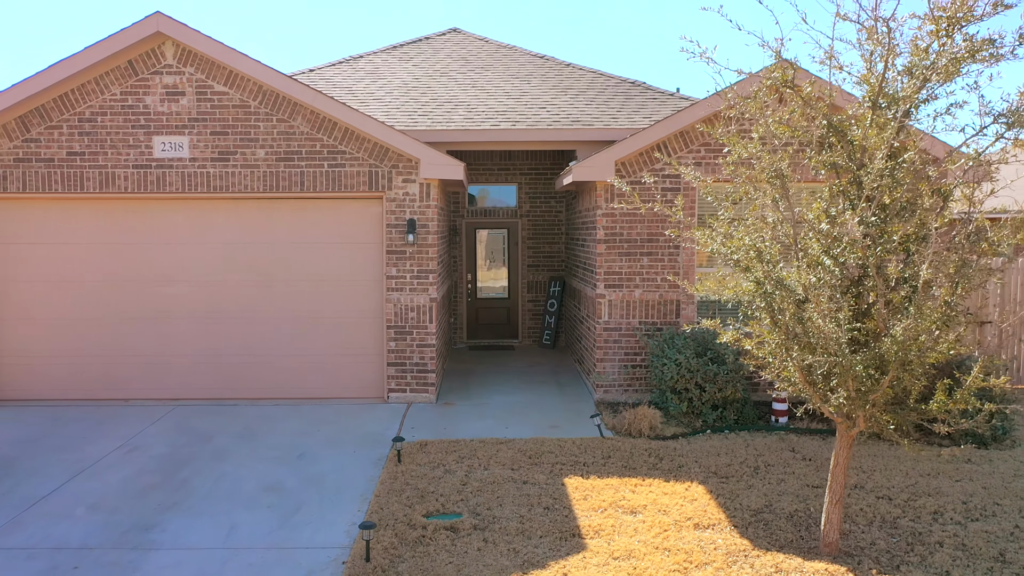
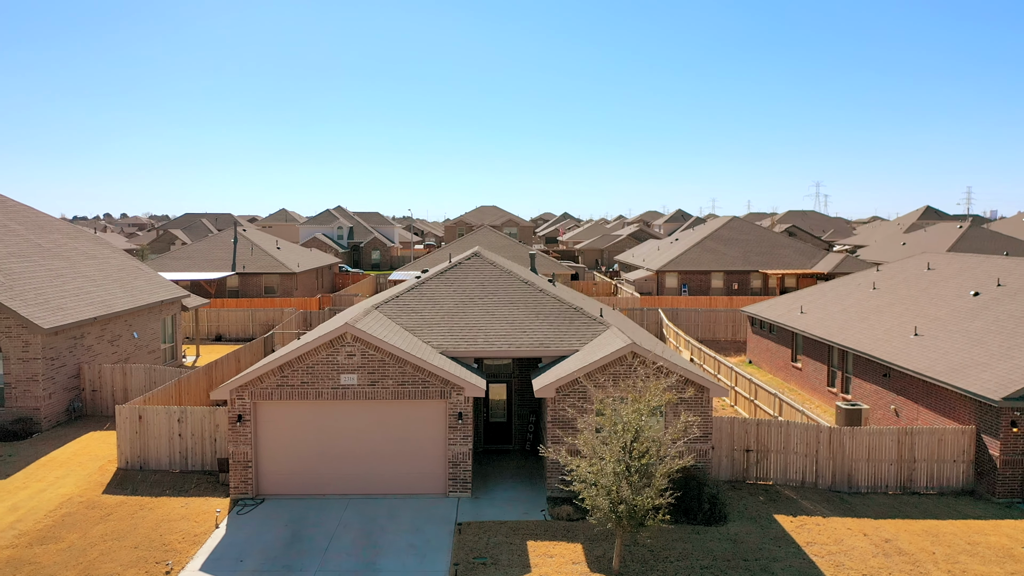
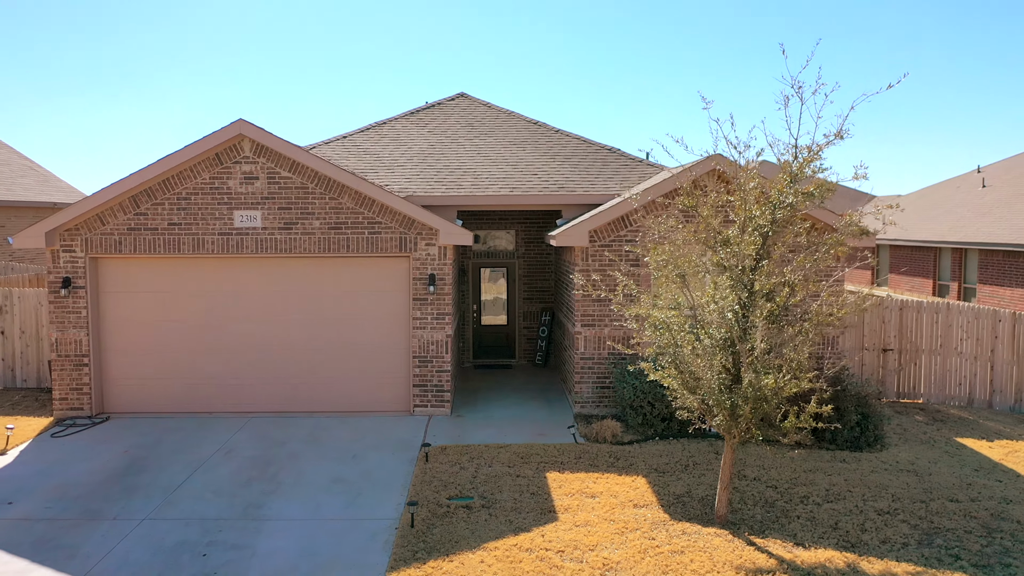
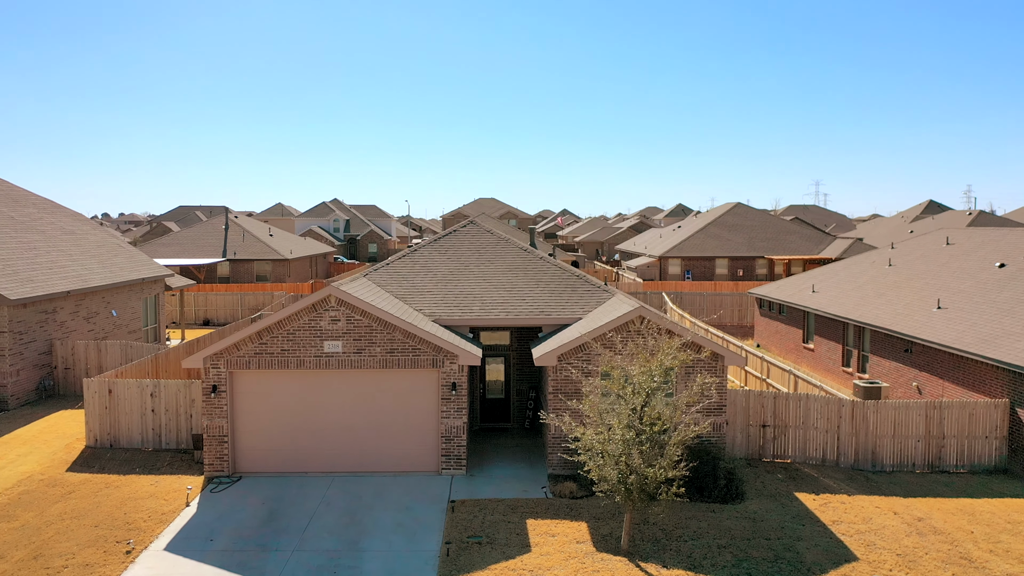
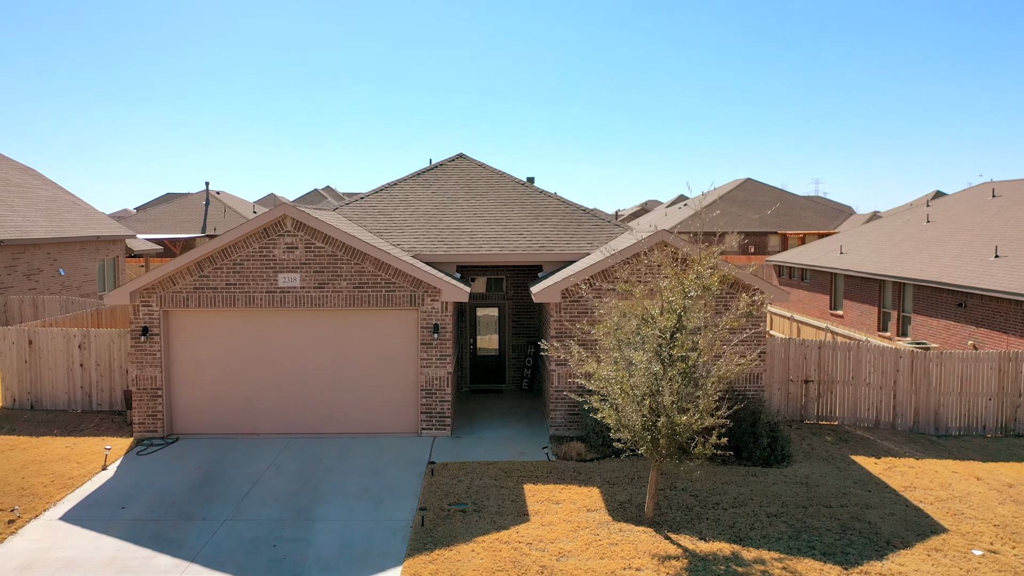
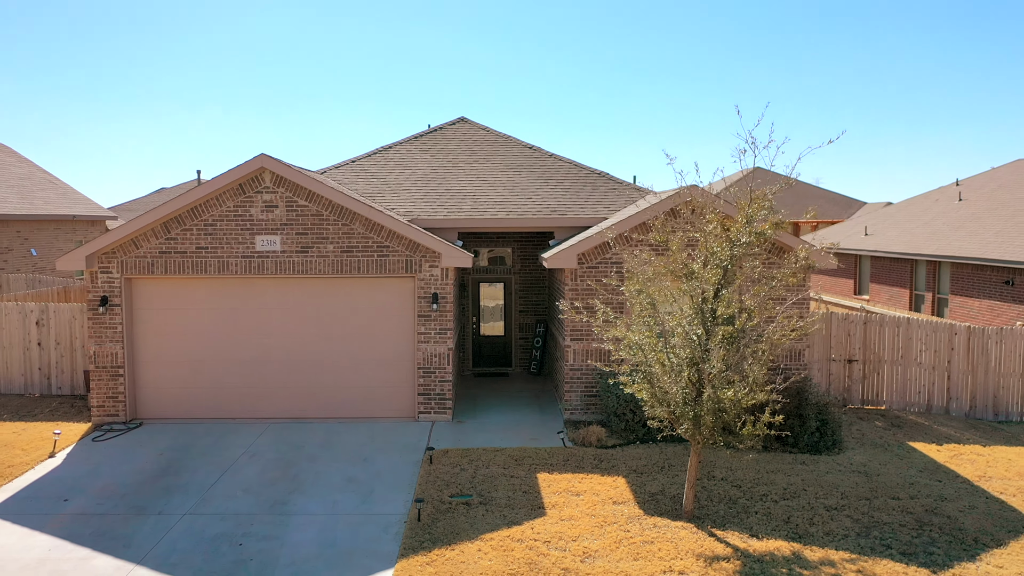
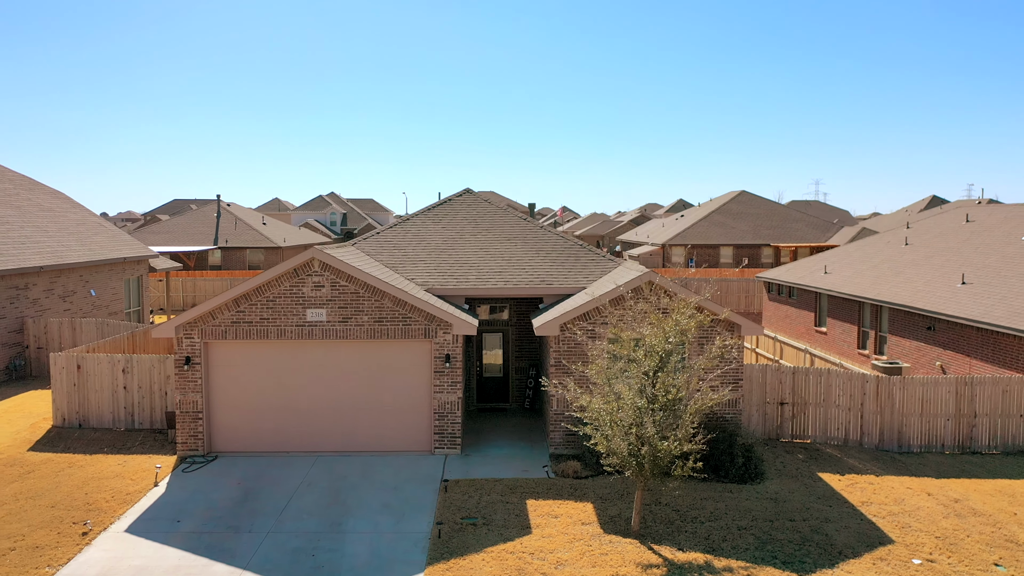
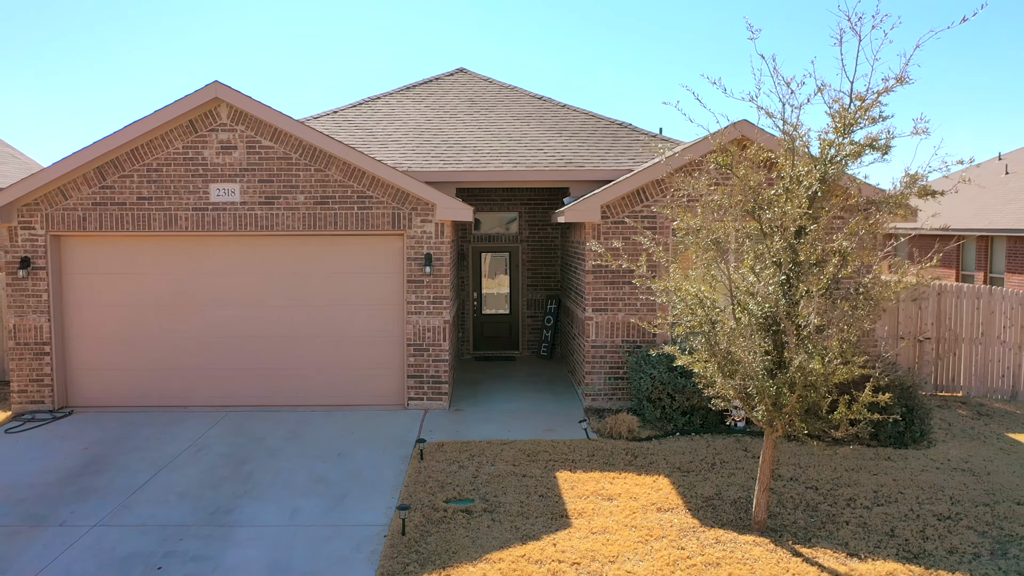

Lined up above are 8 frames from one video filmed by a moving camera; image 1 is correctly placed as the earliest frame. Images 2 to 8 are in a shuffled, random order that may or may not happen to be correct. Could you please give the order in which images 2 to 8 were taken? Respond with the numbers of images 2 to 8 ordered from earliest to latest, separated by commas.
8, 3, 6, 5, 7, 4, 2
